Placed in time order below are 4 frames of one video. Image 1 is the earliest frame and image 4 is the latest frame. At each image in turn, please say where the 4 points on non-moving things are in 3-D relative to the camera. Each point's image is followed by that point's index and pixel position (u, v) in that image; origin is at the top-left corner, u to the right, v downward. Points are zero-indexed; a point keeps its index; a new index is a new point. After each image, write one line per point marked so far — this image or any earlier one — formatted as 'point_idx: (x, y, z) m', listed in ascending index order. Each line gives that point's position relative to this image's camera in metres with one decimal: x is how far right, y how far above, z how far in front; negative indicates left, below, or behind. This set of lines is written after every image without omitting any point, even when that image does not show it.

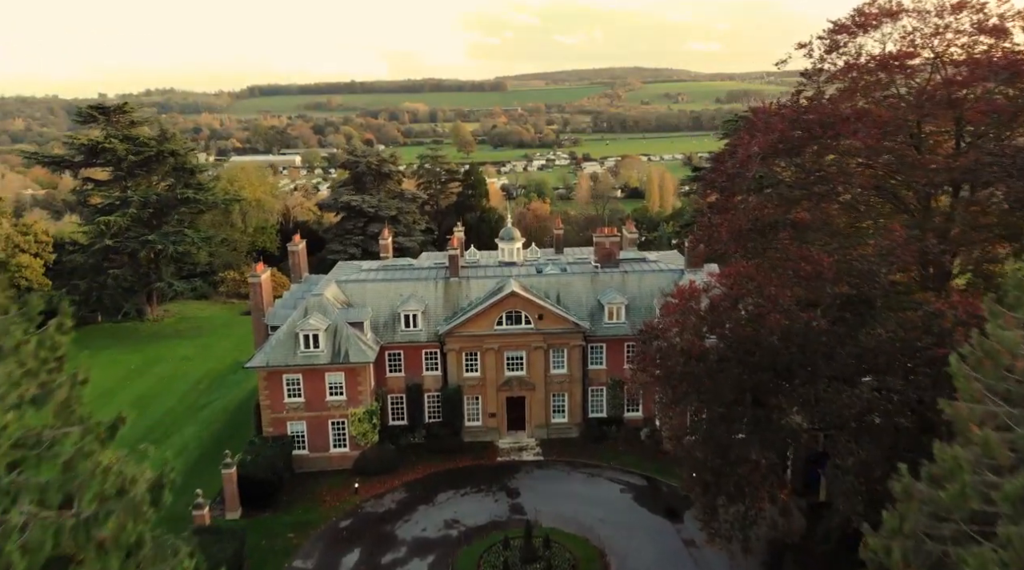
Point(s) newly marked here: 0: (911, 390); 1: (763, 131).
0: (+6.9, -1.8, +13.5) m
1: (+5.5, +3.2, +16.8) m
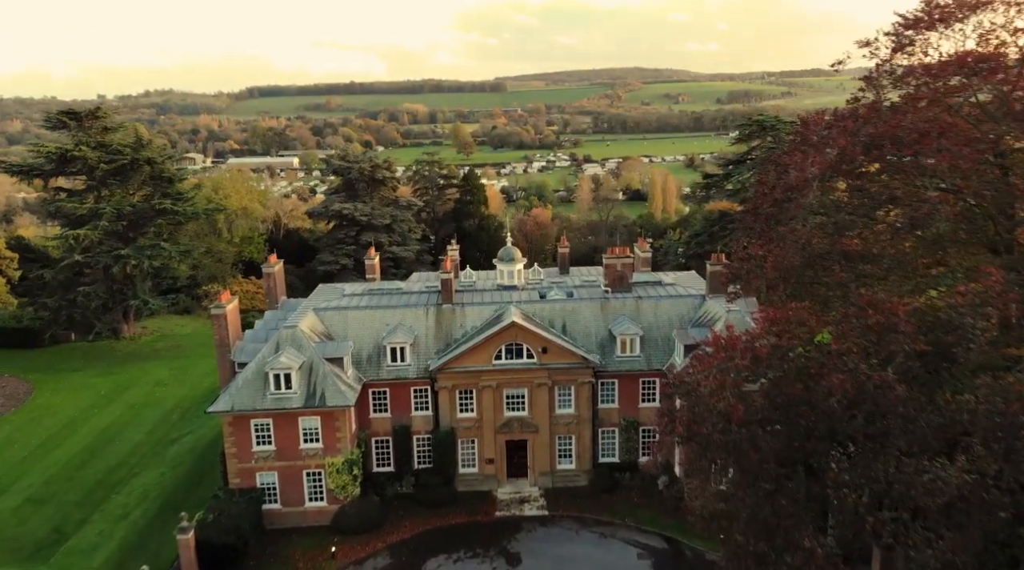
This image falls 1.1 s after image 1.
0: (+6.9, -2.6, +10.7) m
1: (+5.5, +2.4, +14.0) m
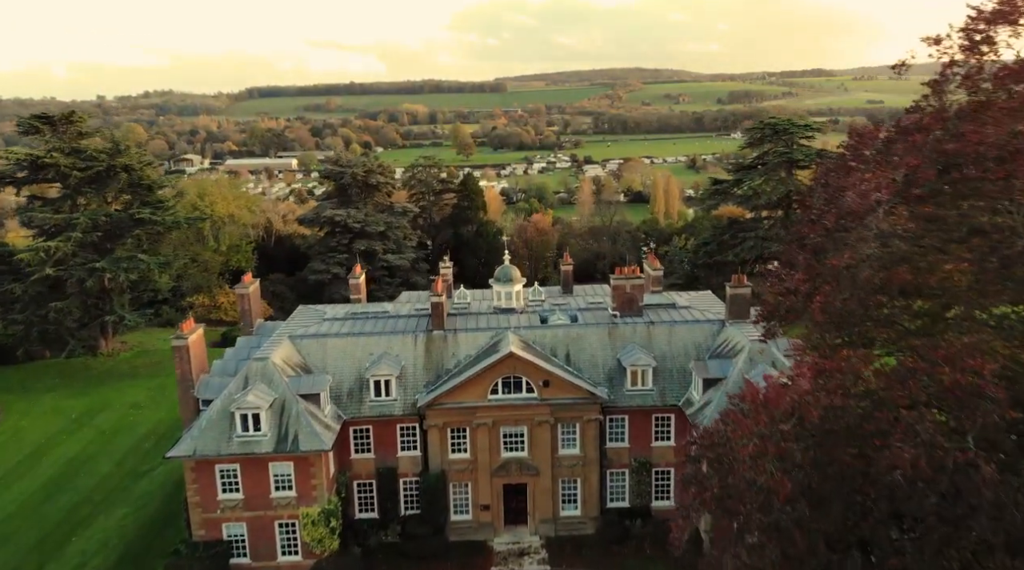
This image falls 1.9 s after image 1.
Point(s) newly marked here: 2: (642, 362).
0: (+6.9, -3.3, +8.5) m
1: (+5.4, +1.8, +11.8) m
2: (+3.2, -1.9, +19.5) m
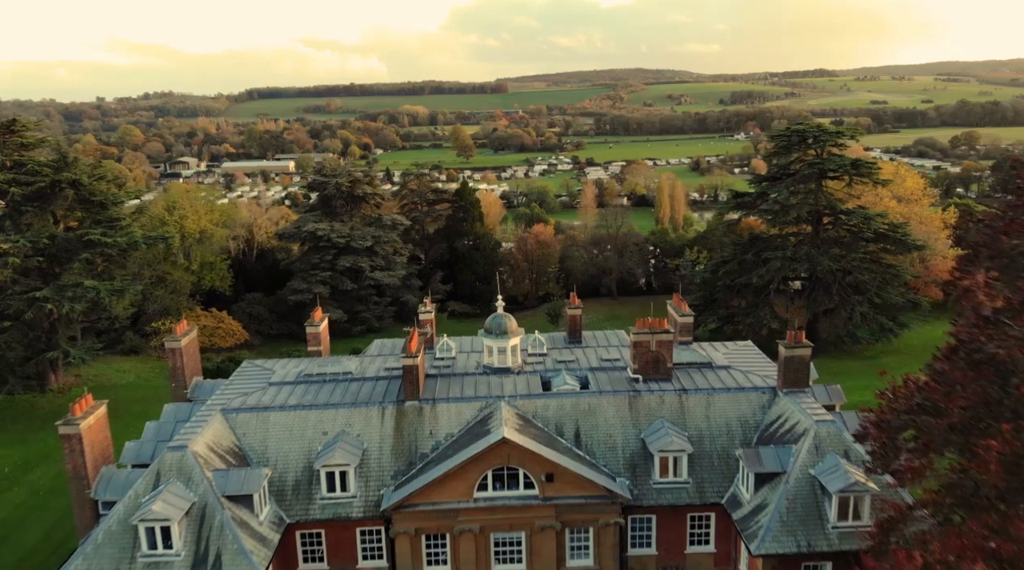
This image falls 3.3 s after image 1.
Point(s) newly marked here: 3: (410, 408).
0: (+6.7, -4.4, +4.1) m
1: (+5.3, +0.6, +7.4) m
2: (+3.1, -3.1, +15.1) m
3: (-2.1, -2.6, +16.2) m
